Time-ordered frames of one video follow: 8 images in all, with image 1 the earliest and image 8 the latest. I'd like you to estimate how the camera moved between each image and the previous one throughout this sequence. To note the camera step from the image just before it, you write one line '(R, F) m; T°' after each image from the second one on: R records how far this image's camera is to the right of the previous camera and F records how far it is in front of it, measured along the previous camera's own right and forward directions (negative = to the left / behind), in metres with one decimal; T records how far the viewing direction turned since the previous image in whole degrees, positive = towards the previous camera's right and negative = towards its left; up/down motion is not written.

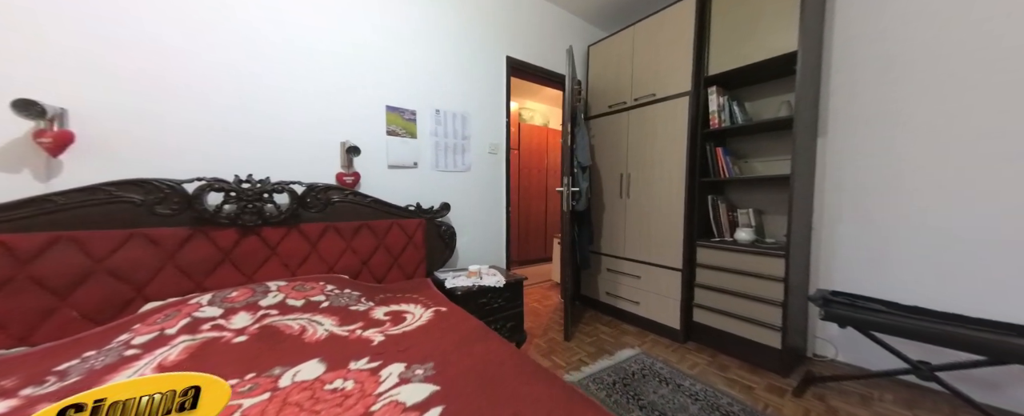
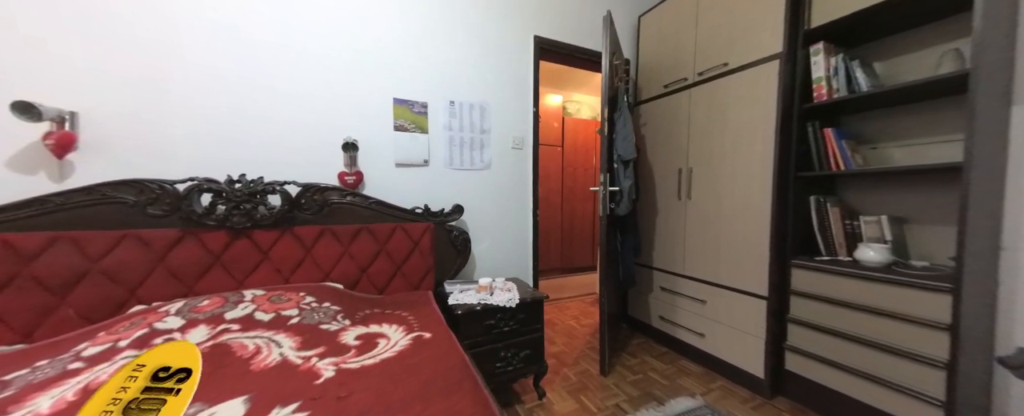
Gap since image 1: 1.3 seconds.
(+0.2, +0.4) m; -12°
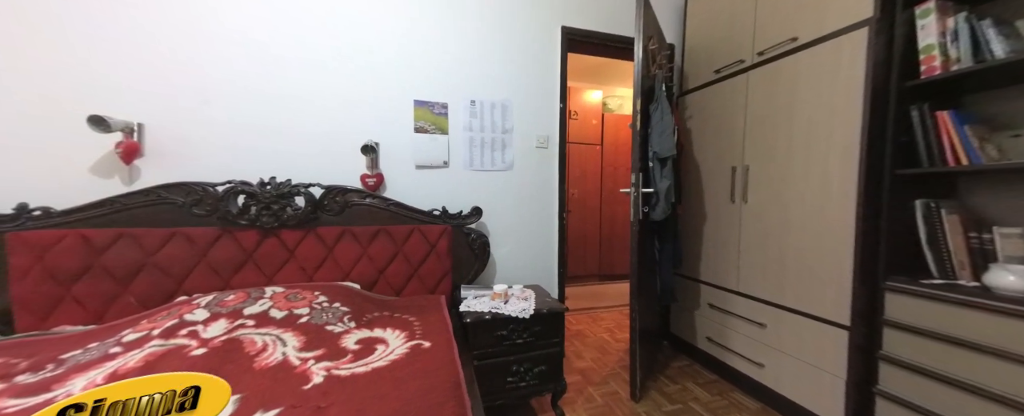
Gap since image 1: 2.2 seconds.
(+0.2, +0.1) m; -10°
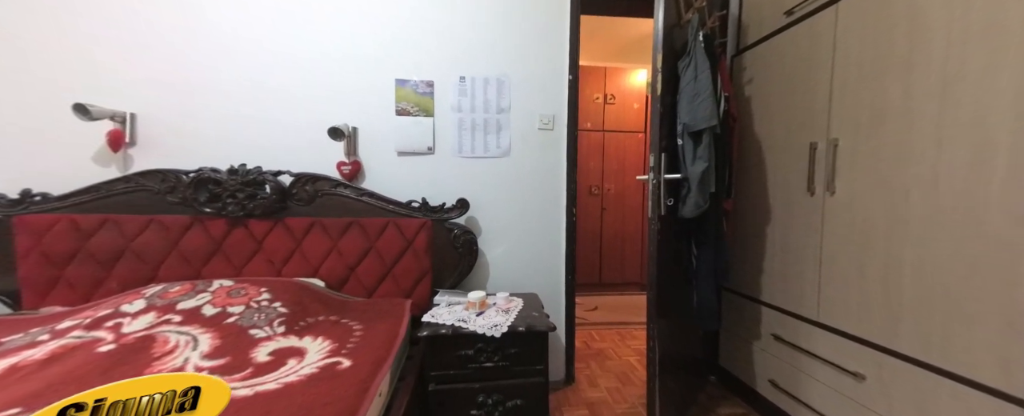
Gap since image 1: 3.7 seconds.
(+0.3, +0.3) m; -11°
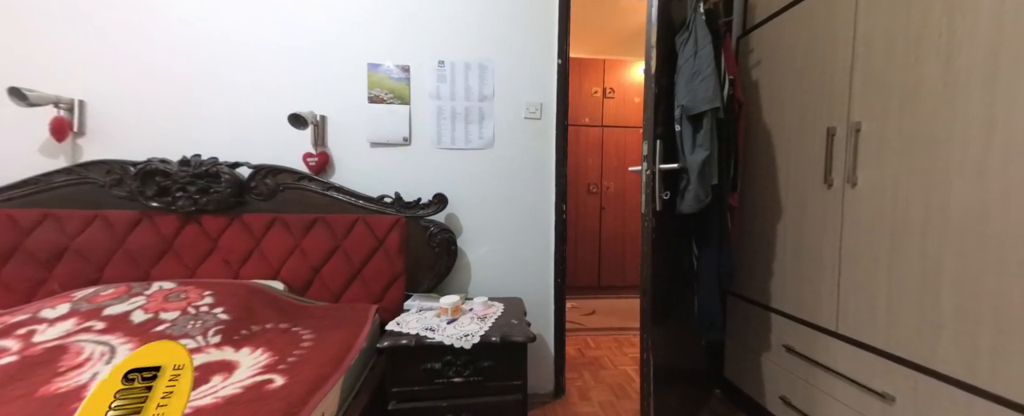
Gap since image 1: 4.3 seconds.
(+0.1, +0.1) m; -1°
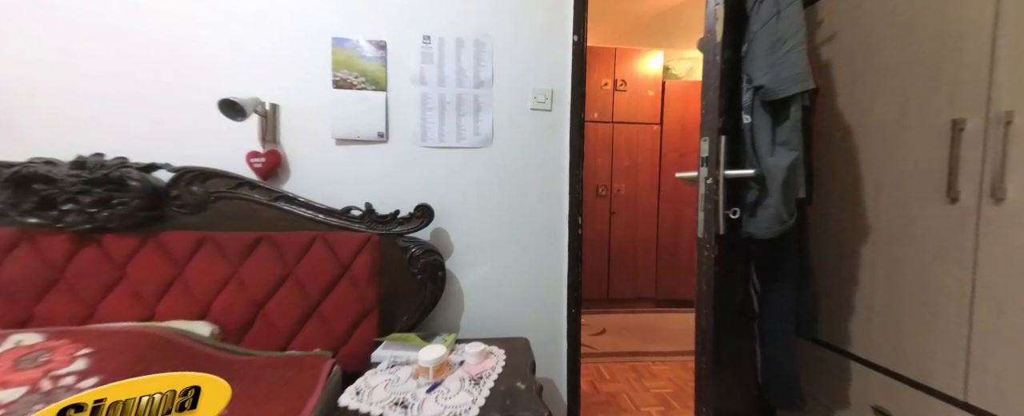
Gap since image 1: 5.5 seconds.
(0.0, +0.3) m; 0°
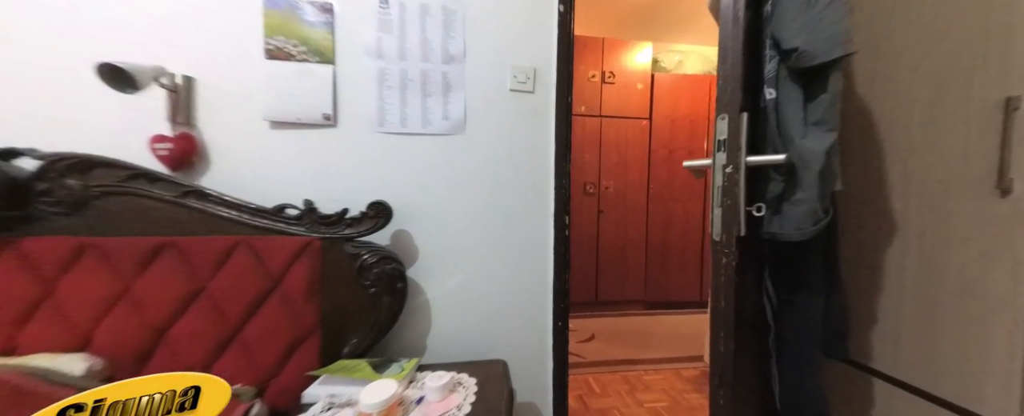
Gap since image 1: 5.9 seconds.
(0.0, +0.2) m; +2°
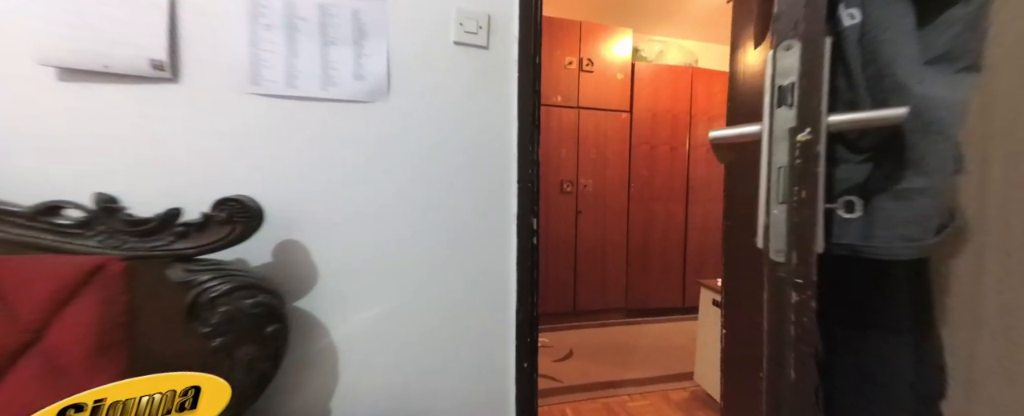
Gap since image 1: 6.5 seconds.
(+0.1, +0.3) m; +4°
